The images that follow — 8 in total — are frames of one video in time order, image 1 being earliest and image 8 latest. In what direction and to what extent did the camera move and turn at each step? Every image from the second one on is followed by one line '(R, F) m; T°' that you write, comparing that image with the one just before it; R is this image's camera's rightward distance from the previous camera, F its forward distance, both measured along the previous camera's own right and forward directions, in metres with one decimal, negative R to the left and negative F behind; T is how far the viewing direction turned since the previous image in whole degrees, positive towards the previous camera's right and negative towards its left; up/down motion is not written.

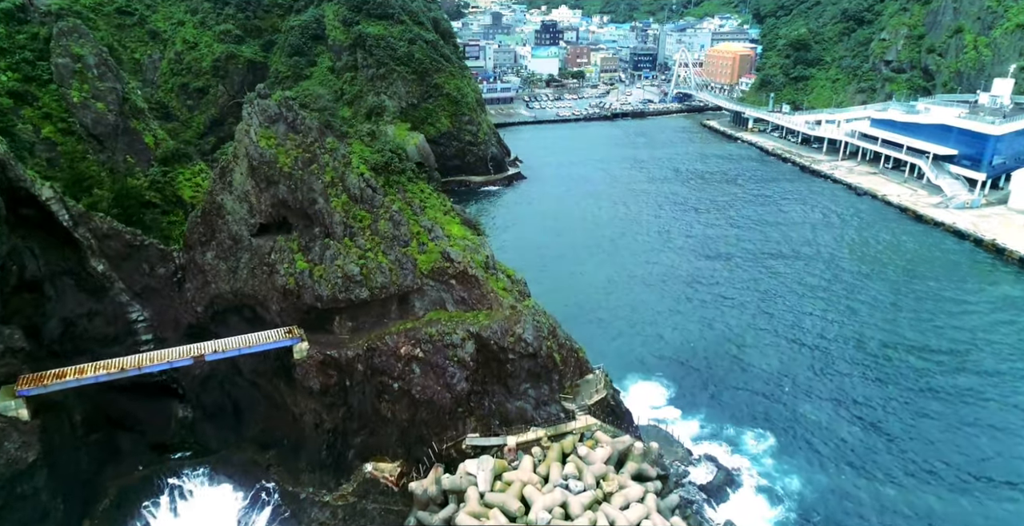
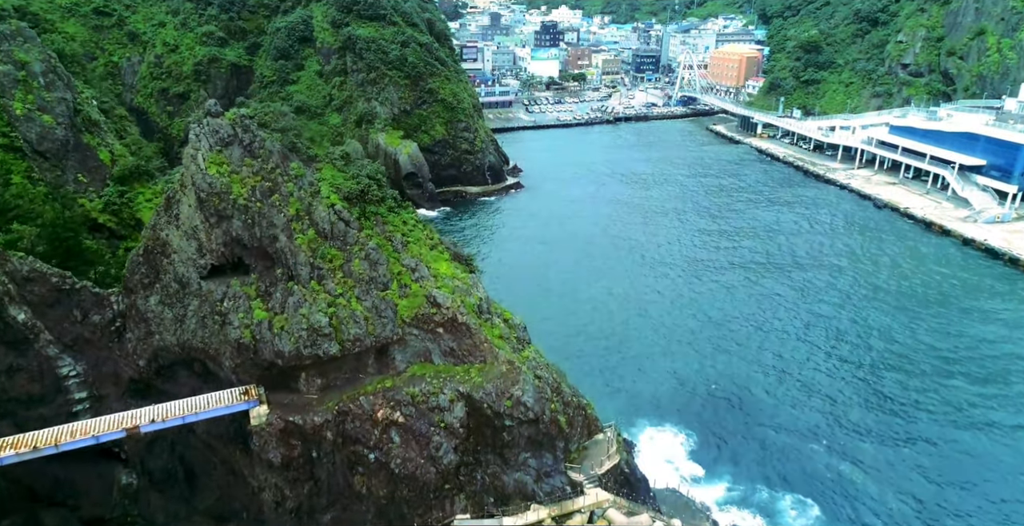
(+0.1, +2.7) m; 0°
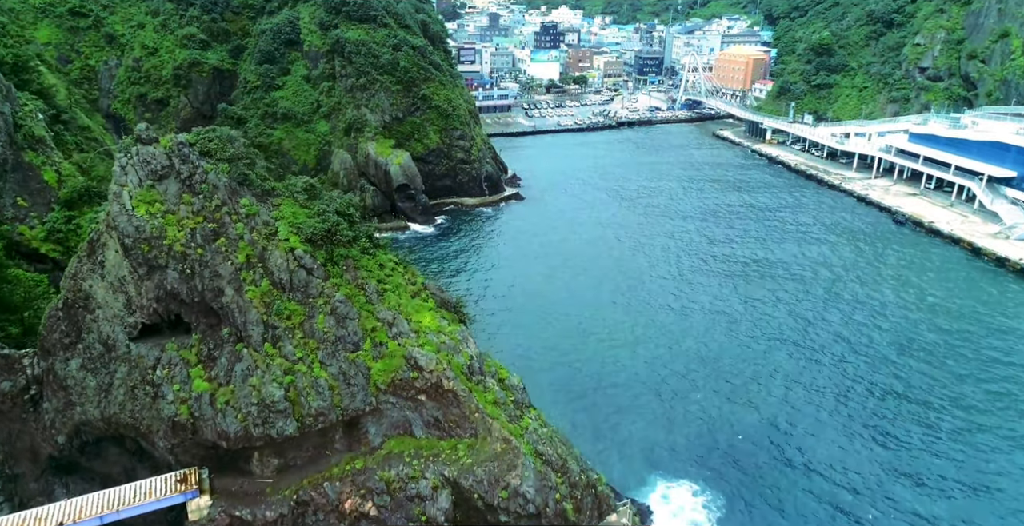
(+0.1, +2.6) m; 0°
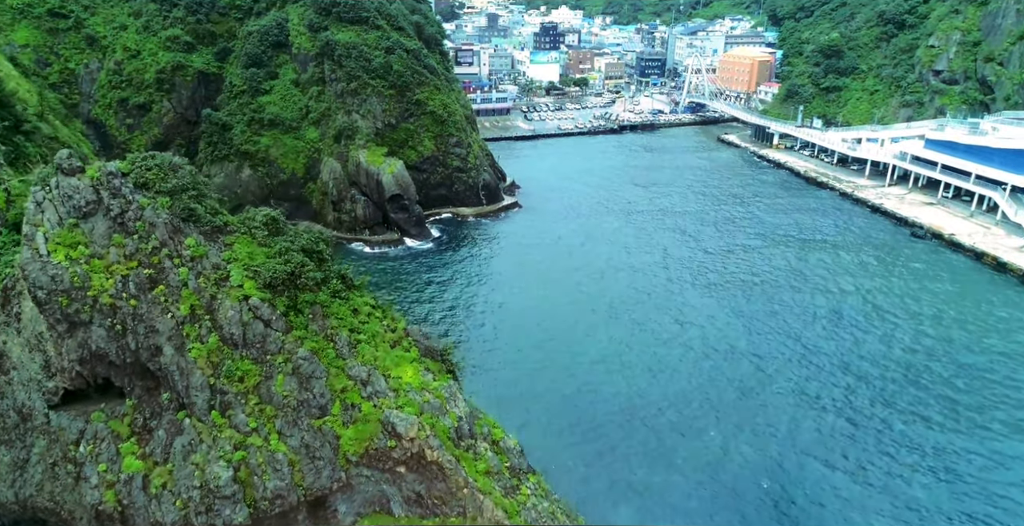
(+0.1, +1.9) m; 0°
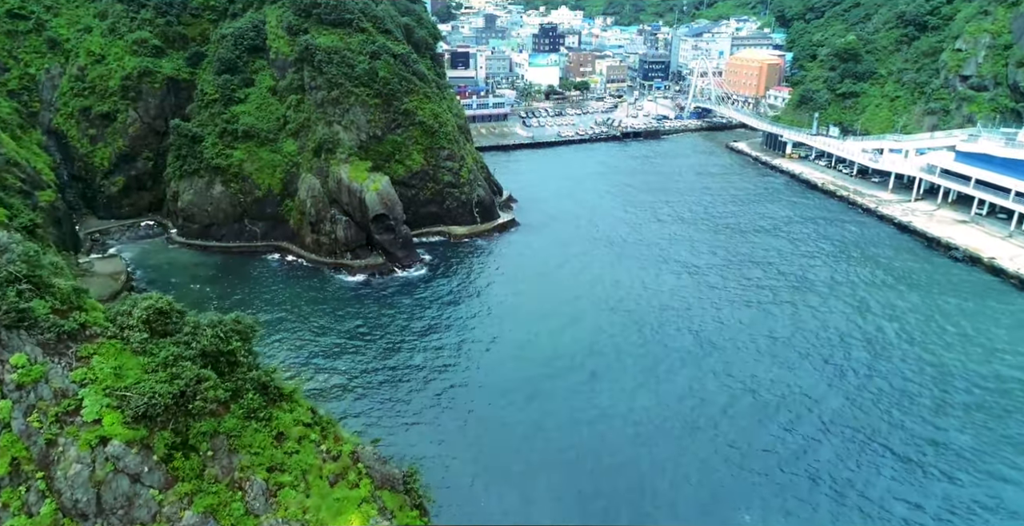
(+0.2, +3.4) m; 0°
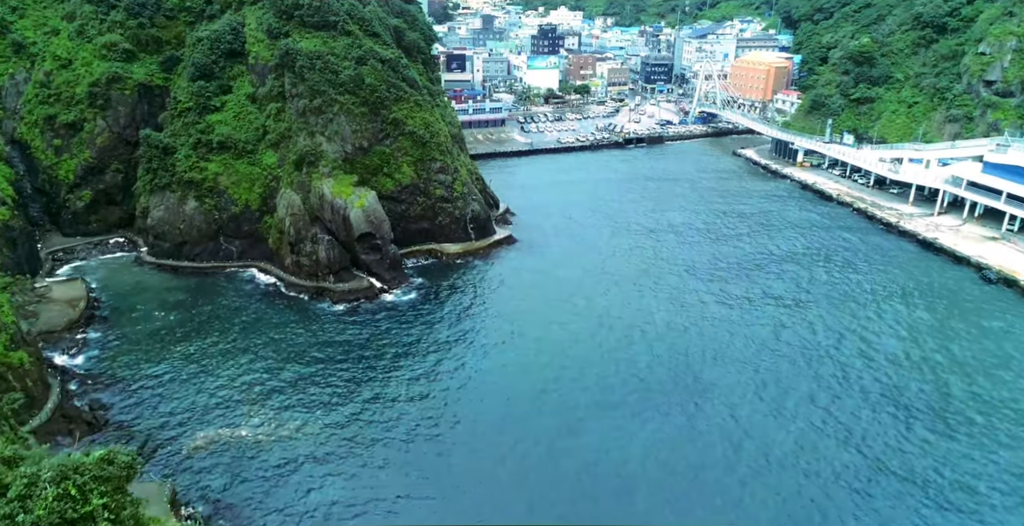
(+0.1, +2.7) m; 0°
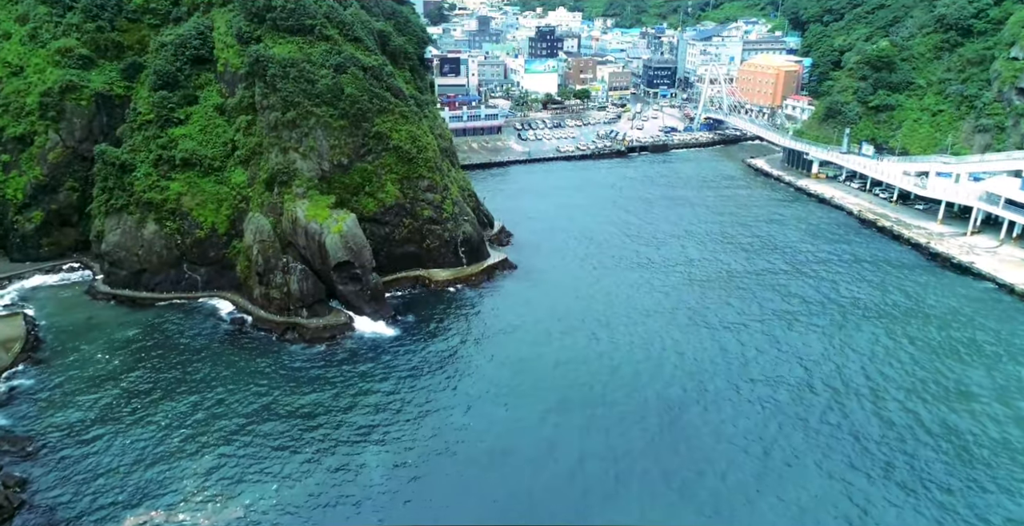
(+0.1, +3.3) m; 0°
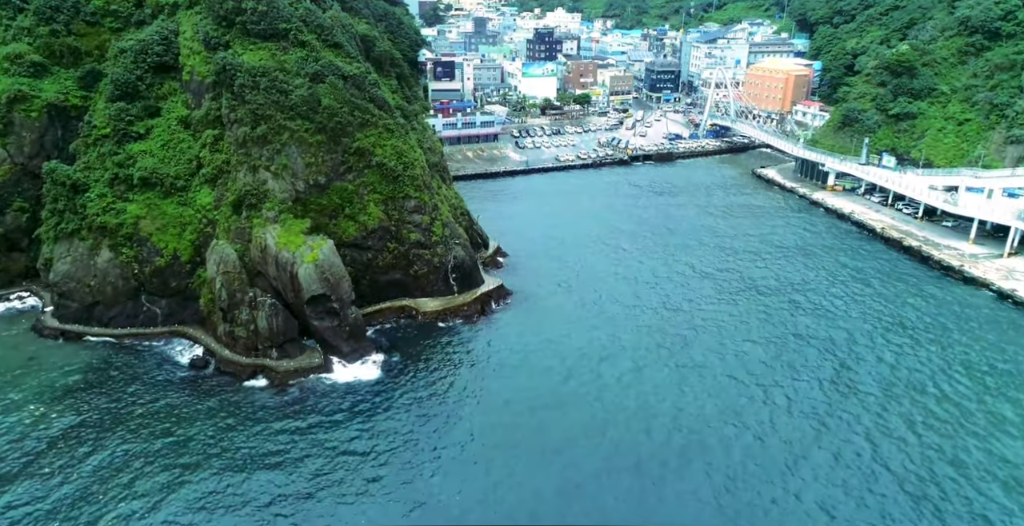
(+0.1, +3.1) m; 0°
